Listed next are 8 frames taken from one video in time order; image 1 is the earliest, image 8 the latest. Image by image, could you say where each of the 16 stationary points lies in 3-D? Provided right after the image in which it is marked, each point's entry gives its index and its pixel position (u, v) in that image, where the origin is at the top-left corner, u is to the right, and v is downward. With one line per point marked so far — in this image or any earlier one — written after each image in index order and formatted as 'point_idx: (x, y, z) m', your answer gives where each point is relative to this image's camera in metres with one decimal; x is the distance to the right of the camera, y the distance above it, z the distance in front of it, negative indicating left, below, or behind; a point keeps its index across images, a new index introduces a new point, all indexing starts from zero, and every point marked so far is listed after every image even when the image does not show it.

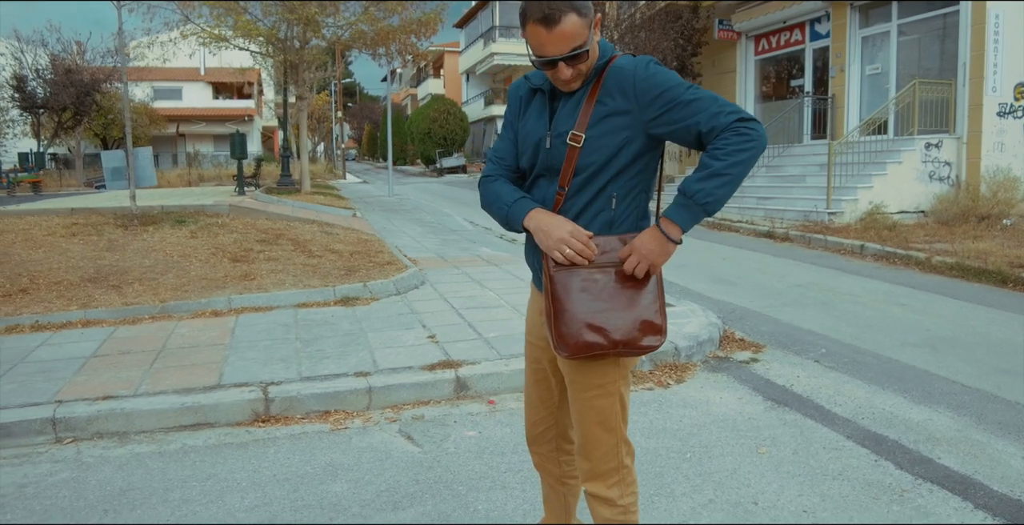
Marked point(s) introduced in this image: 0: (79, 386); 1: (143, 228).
0: (-2.5, -0.7, +4.9) m
1: (-3.9, +0.4, +8.9) m
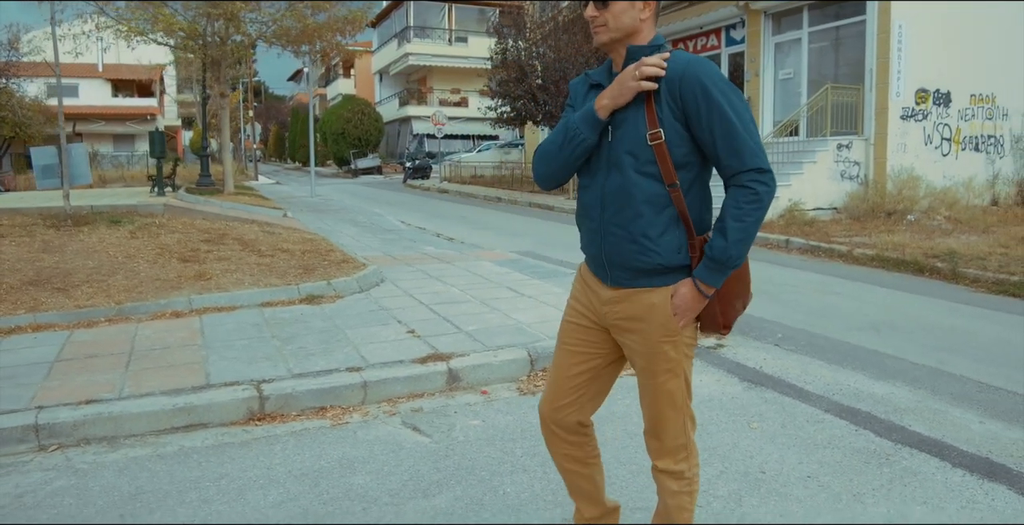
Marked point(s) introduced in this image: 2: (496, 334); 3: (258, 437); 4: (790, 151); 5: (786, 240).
0: (-2.6, -0.7, +4.7) m
1: (-4.4, +0.3, +8.5) m
2: (-0.1, -0.5, +5.8) m
3: (-1.3, -0.9, +4.3) m
4: (+4.5, +1.8, +13.4) m
5: (+3.7, +0.3, +11.1) m
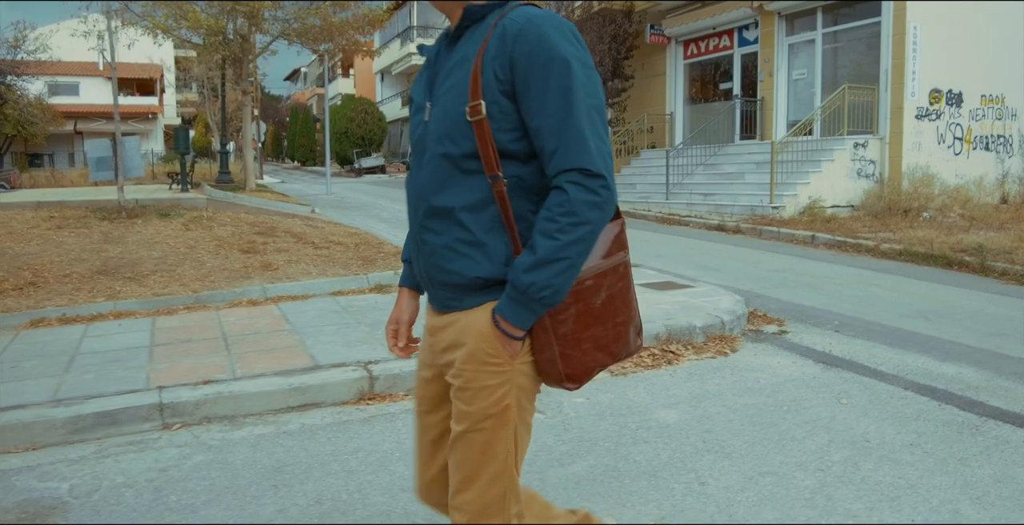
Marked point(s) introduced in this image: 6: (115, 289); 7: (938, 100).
0: (-2.0, -0.6, +4.8) m
1: (-3.9, +0.4, +8.6) m
2: (+0.5, -0.4, +6.0) m
3: (-0.7, -0.8, +4.5) m
4: (+4.9, +1.8, +13.6) m
5: (+4.1, +0.4, +11.3) m
6: (-3.2, -0.2, +6.6) m
7: (+7.1, +2.7, +13.7) m
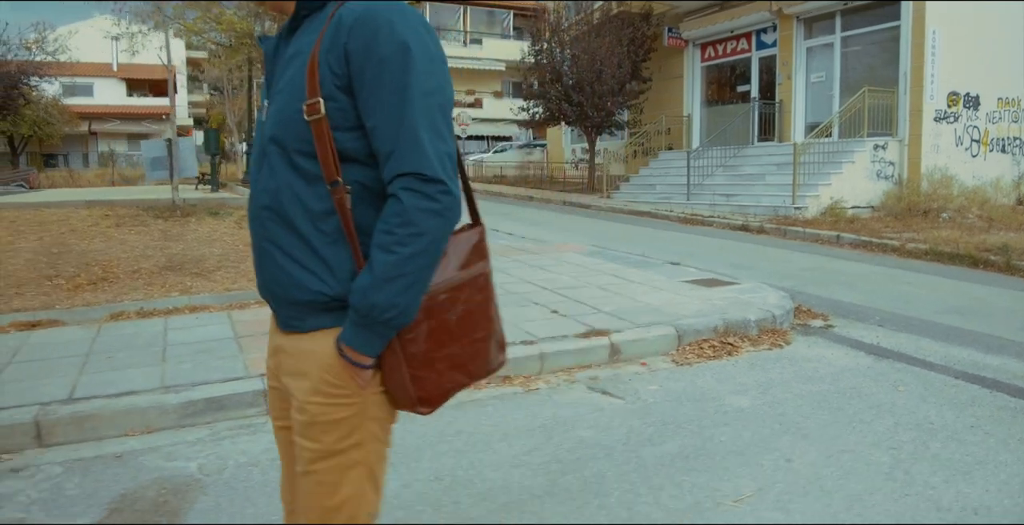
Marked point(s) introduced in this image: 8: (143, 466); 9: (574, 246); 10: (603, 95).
0: (-1.5, -0.6, +5.1) m
1: (-3.5, +0.5, +8.8) m
2: (+0.9, -0.4, +6.2) m
3: (-0.3, -0.8, +4.8) m
4: (+5.3, +1.9, +13.9) m
5: (+4.6, +0.4, +11.6) m
6: (-2.7, -0.2, +6.8) m
7: (+7.5, +2.7, +14.0) m
8: (-1.7, -0.9, +3.8) m
9: (+0.7, +0.2, +9.8) m
10: (+2.0, +3.7, +18.2) m
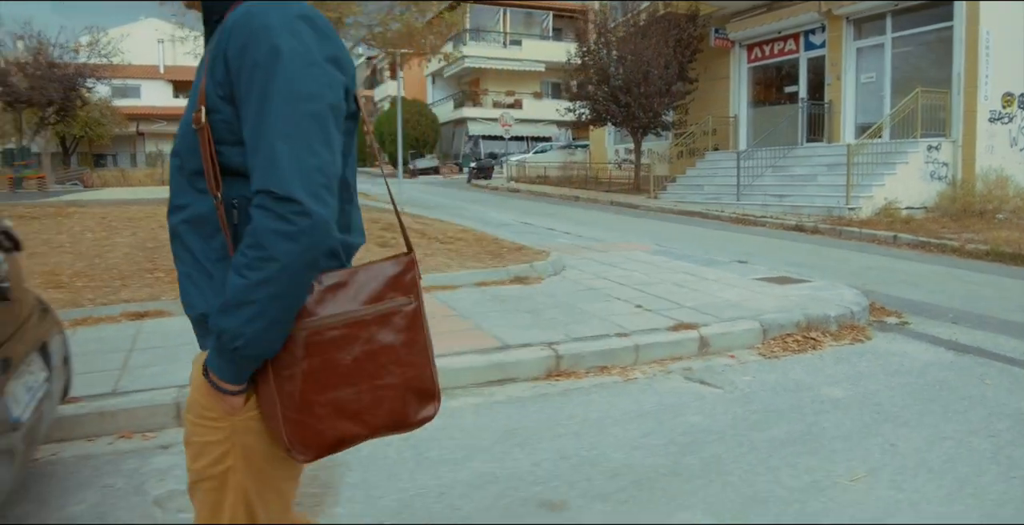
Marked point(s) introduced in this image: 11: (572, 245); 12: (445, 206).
0: (-0.9, -0.6, +5.4) m
1: (-2.7, +0.5, +9.1) m
2: (+1.6, -0.4, +6.4) m
3: (+0.3, -0.8, +5.0) m
4: (+6.3, +1.8, +14.0) m
5: (+5.4, +0.4, +11.7) m
6: (-2.0, -0.1, +7.1) m
7: (+8.5, +2.7, +14.0) m
8: (-1.1, -0.9, +4.1) m
9: (+1.5, +0.2, +10.0) m
10: (+3.1, +3.7, +18.3) m
11: (+0.7, +0.2, +10.1) m
12: (-1.3, +1.1, +16.0) m
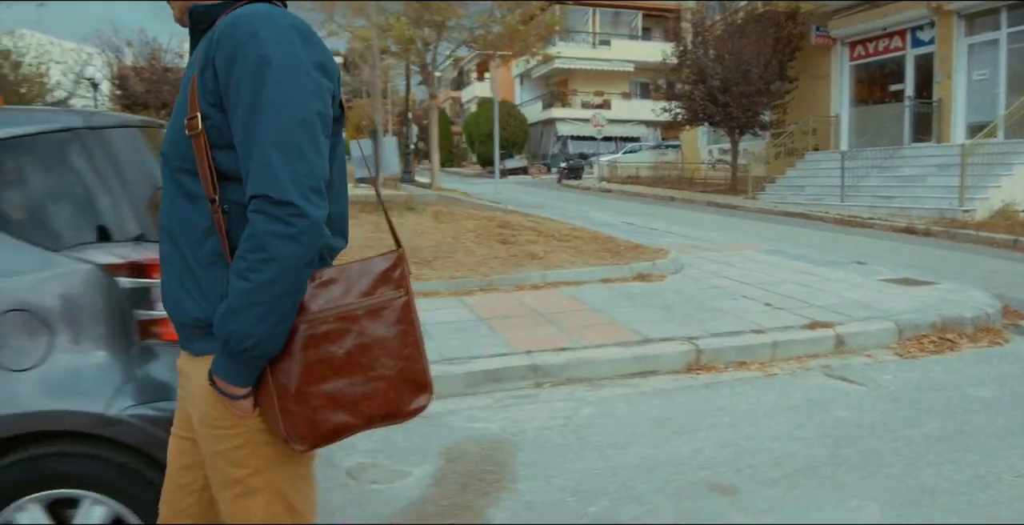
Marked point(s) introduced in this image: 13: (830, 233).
0: (0.0, -0.5, +5.6) m
1: (-1.4, +0.6, +9.5) m
2: (+2.6, -0.4, +6.4) m
3: (+1.2, -0.7, +5.1) m
4: (+8.0, +1.8, +13.5) m
5: (+6.9, +0.3, +11.3) m
6: (-0.9, -0.1, +7.5) m
7: (+10.2, +2.6, +13.4) m
8: (-0.3, -0.9, +4.4) m
9: (+2.9, +0.2, +10.0) m
10: (+5.2, +3.7, +18.2) m
11: (+2.1, +0.2, +10.2) m
12: (+0.6, +1.1, +16.2) m
13: (+4.9, +0.5, +12.7) m
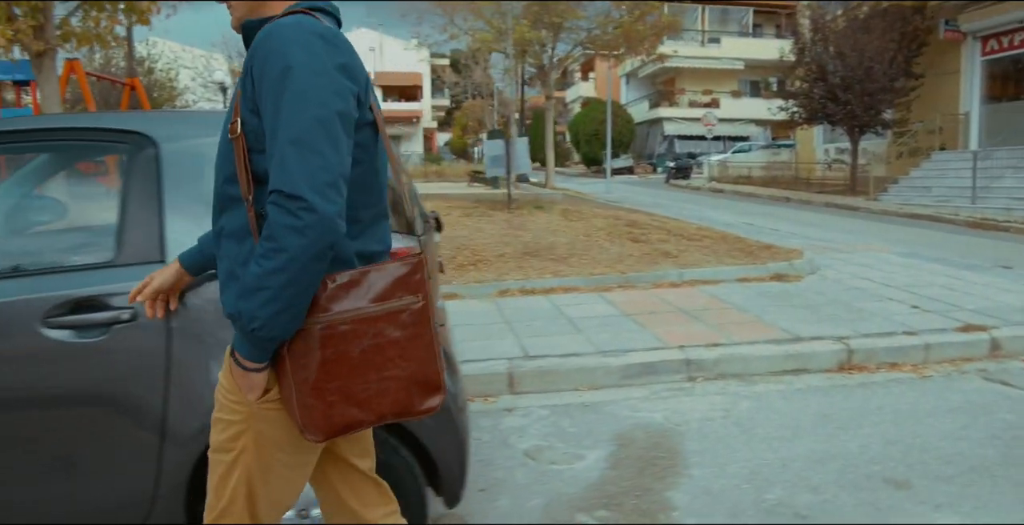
0: (+1.1, -0.5, +5.8) m
1: (+0.1, +0.6, +9.8) m
2: (+3.7, -0.4, +6.3) m
3: (+2.2, -0.7, +5.1) m
4: (+9.9, +1.7, +12.7) m
5: (+8.5, +0.2, +10.7) m
6: (+0.3, -0.1, +7.7) m
7: (+12.1, +2.5, +12.3) m
8: (+0.6, -0.8, +4.6) m
9: (+4.4, +0.2, +9.8) m
10: (+7.7, +3.6, +17.6) m
11: (+3.6, +0.2, +10.1) m
12: (+2.9, +1.1, +16.3) m
13: (+6.7, +0.4, +12.3) m
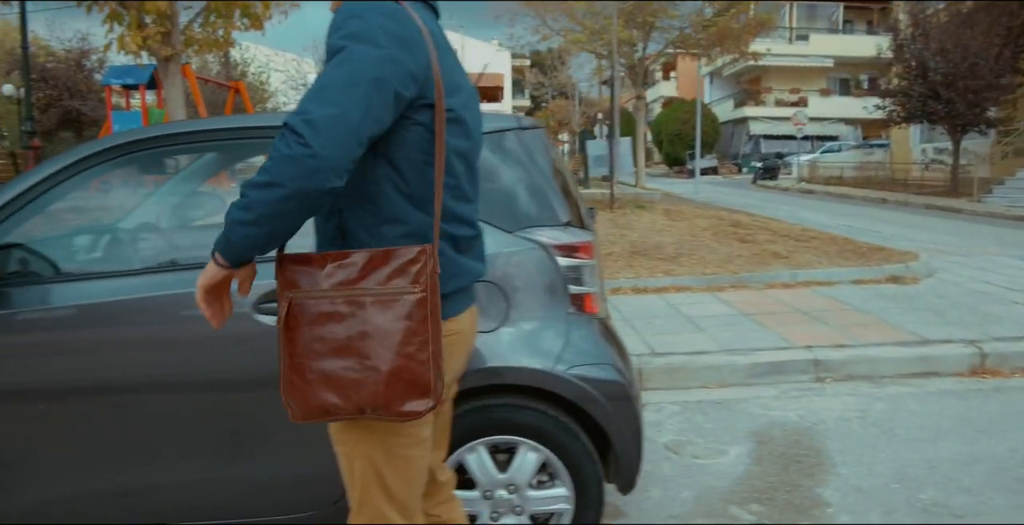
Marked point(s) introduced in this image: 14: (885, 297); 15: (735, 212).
0: (+1.9, -0.5, +5.8) m
1: (+1.3, +0.6, +9.9) m
2: (+4.6, -0.4, +6.1) m
3: (+3.0, -0.8, +5.0) m
4: (+11.3, +1.6, +12.0) m
5: (+9.8, +0.2, +10.0) m
6: (+1.4, -0.1, +7.8) m
7: (+13.5, +2.3, +11.4) m
8: (+1.3, -0.8, +4.6) m
9: (+5.6, +0.1, +9.5) m
10: (+9.6, +3.5, +17.0) m
11: (+4.8, +0.2, +9.8) m
12: (+4.6, +1.1, +16.1) m
13: (+8.1, +0.3, +11.8) m
14: (+3.1, -0.3, +6.8) m
15: (+2.9, +0.7, +11.0) m
